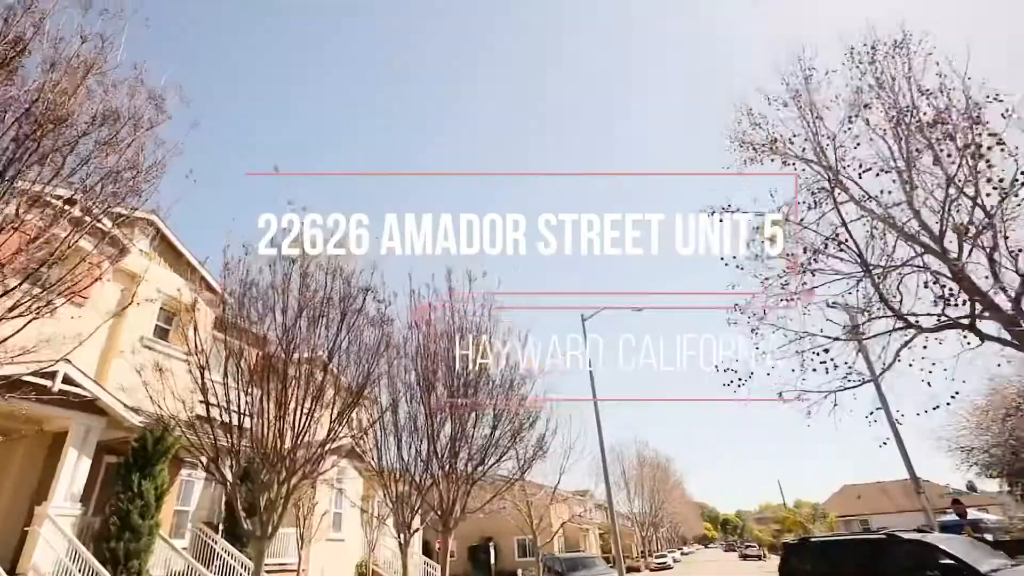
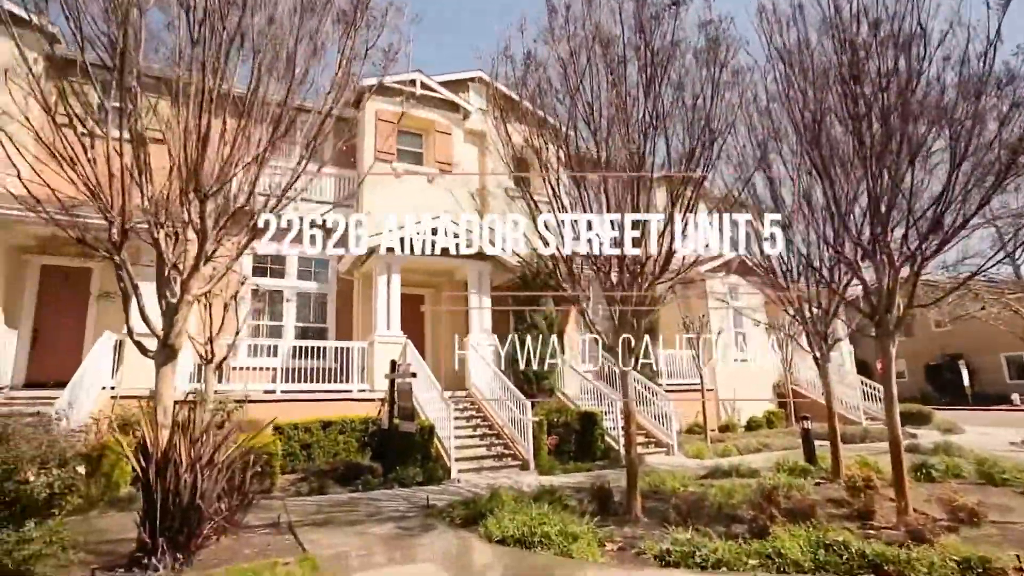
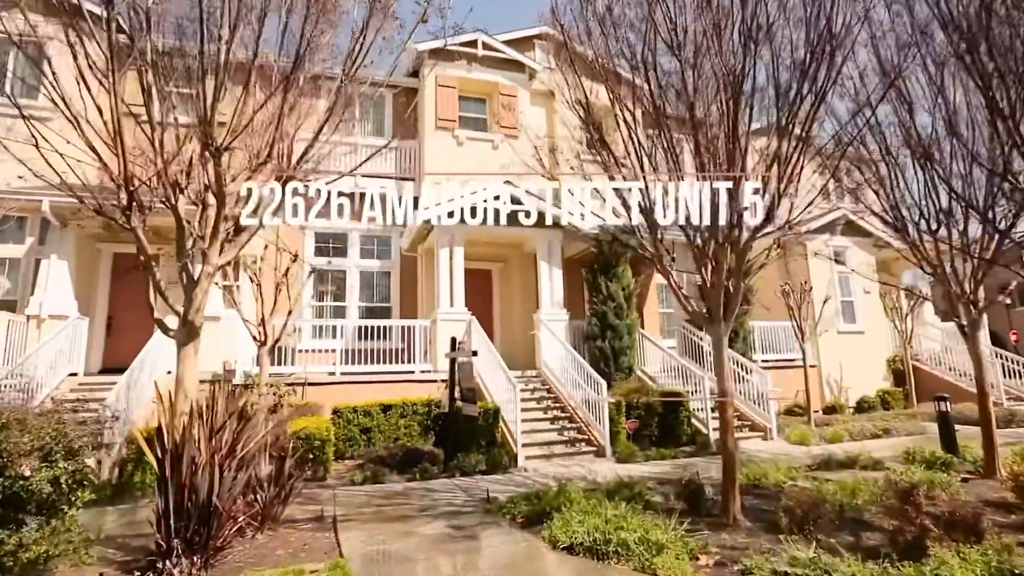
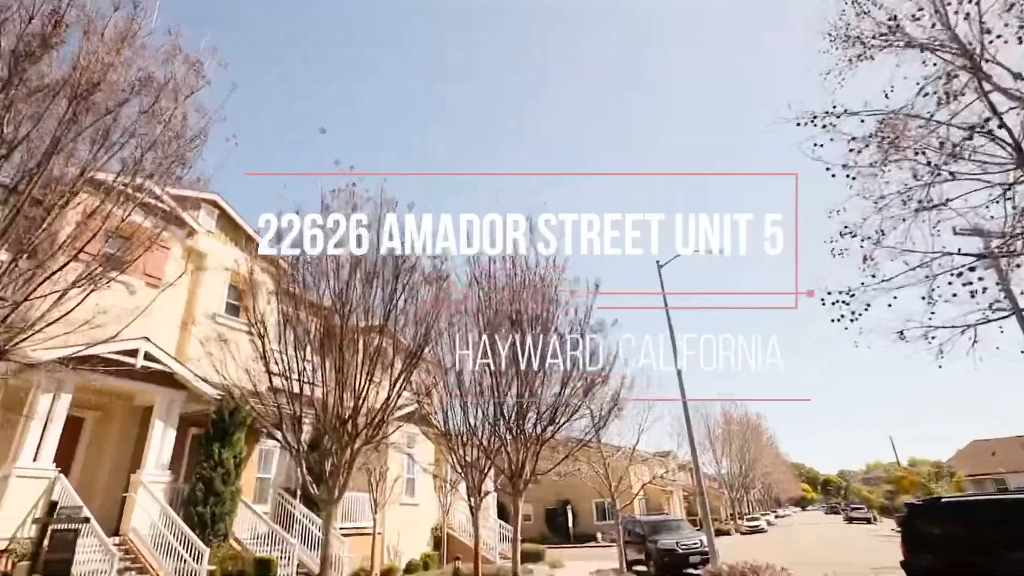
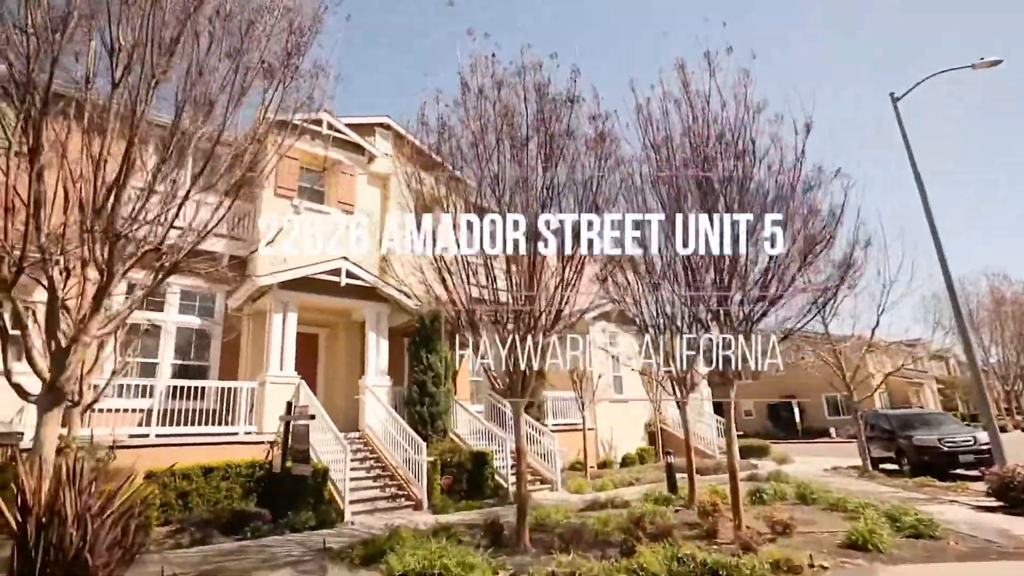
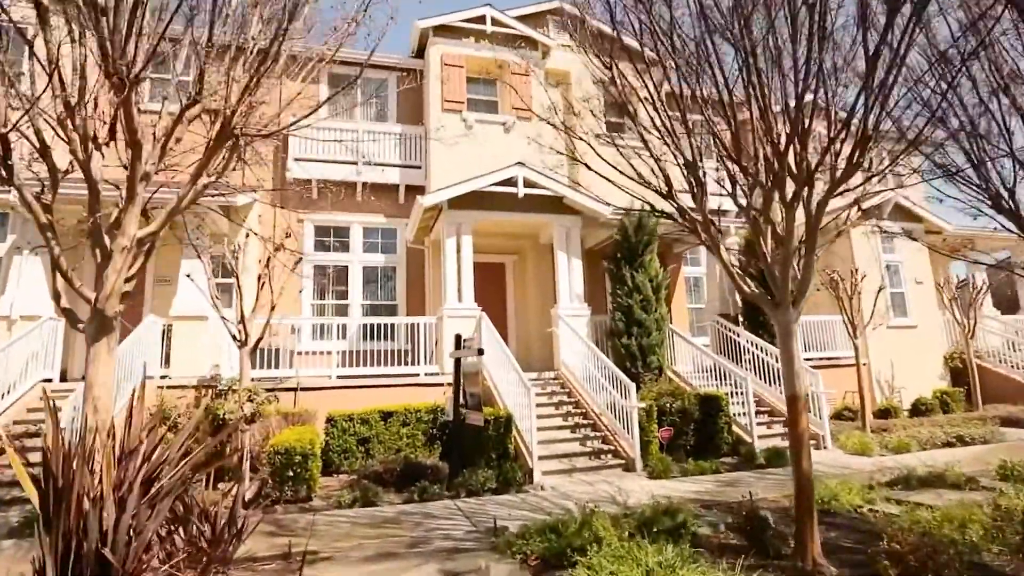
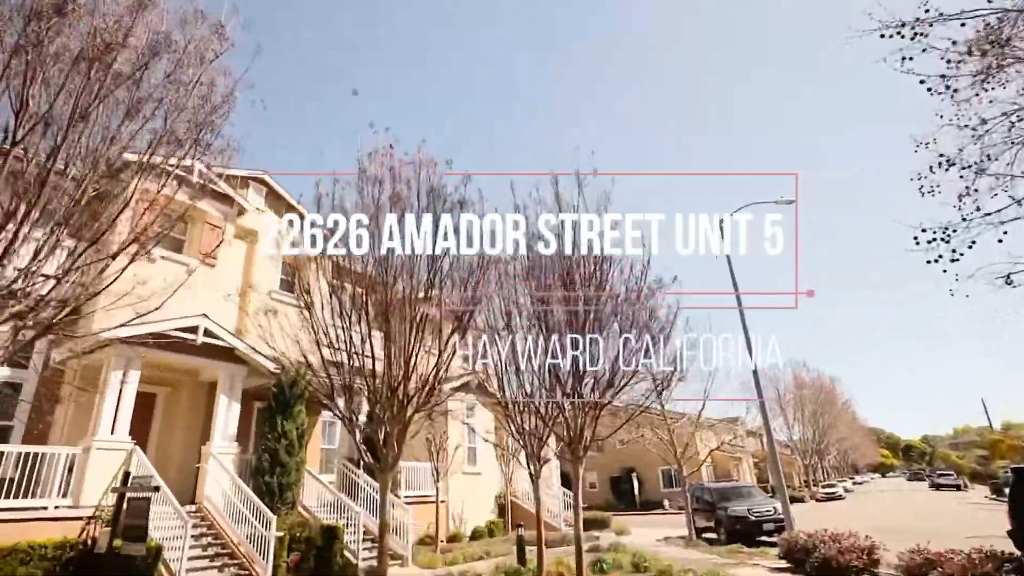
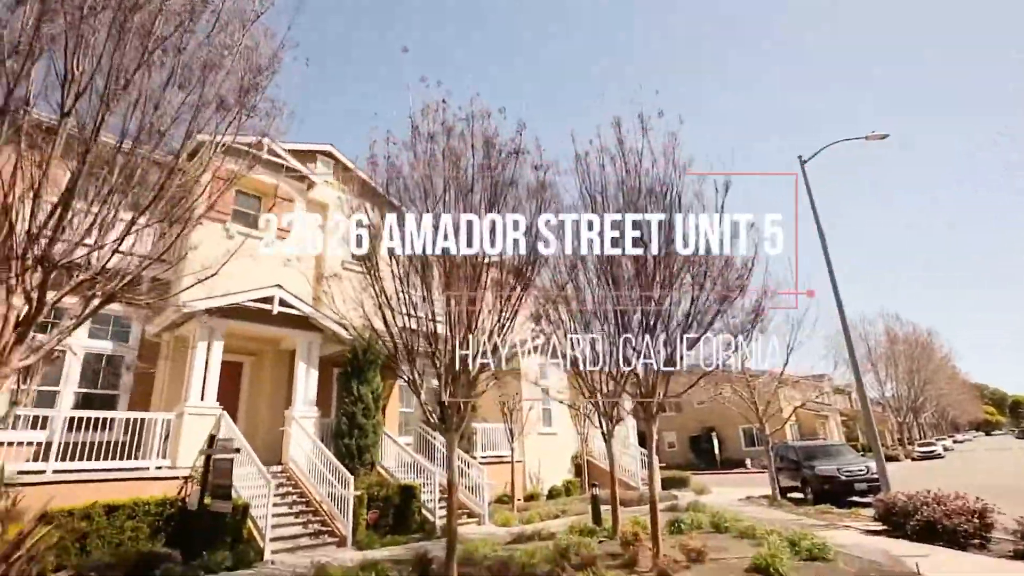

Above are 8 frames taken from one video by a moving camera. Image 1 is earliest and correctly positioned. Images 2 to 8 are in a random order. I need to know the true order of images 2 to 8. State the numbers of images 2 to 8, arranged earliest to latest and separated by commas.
4, 7, 8, 5, 2, 3, 6
